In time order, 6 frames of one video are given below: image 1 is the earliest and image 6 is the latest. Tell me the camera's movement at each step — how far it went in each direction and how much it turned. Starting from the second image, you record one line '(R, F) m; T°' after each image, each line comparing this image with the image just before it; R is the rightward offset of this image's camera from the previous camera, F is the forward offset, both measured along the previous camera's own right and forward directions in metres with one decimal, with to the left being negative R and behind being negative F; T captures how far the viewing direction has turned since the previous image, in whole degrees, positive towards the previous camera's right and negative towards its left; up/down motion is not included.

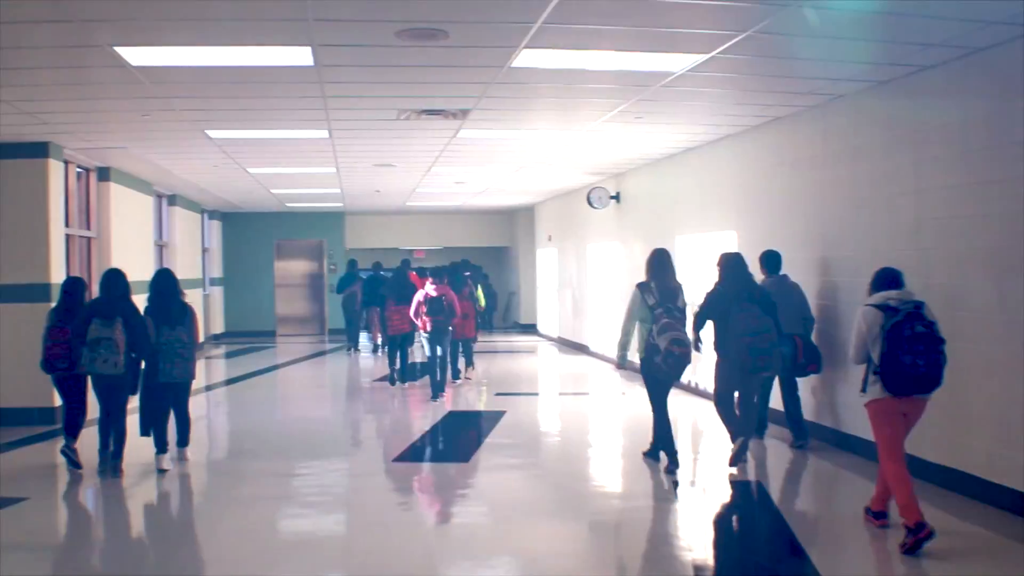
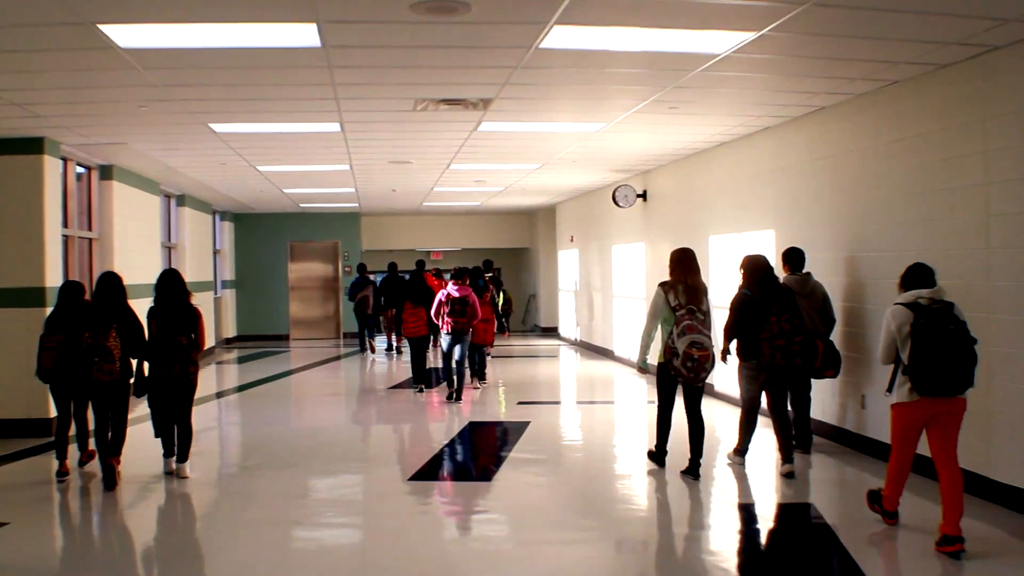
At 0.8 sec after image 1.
(-0.1, +0.4) m; -1°
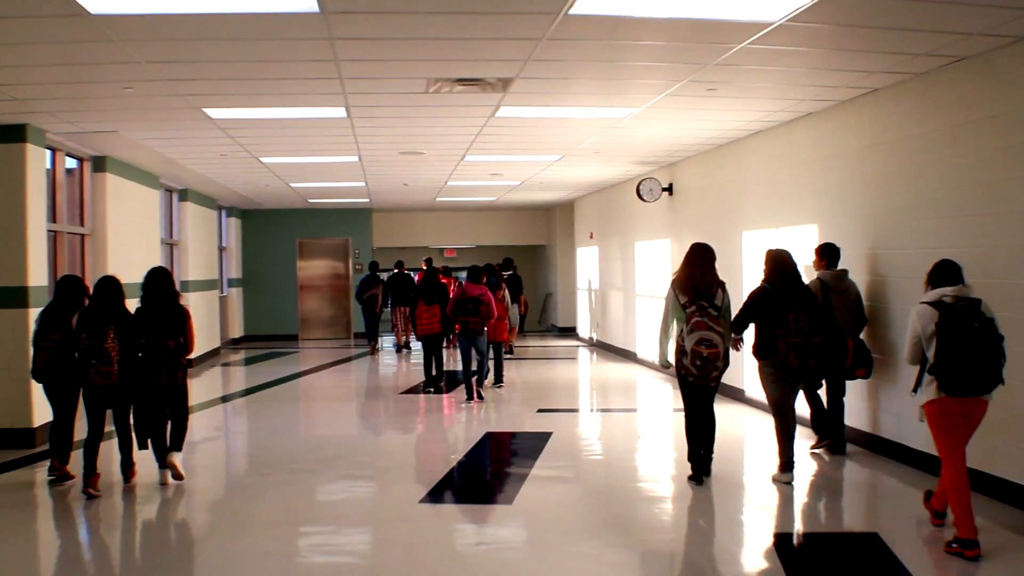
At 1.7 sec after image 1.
(-0.1, +0.5) m; -1°
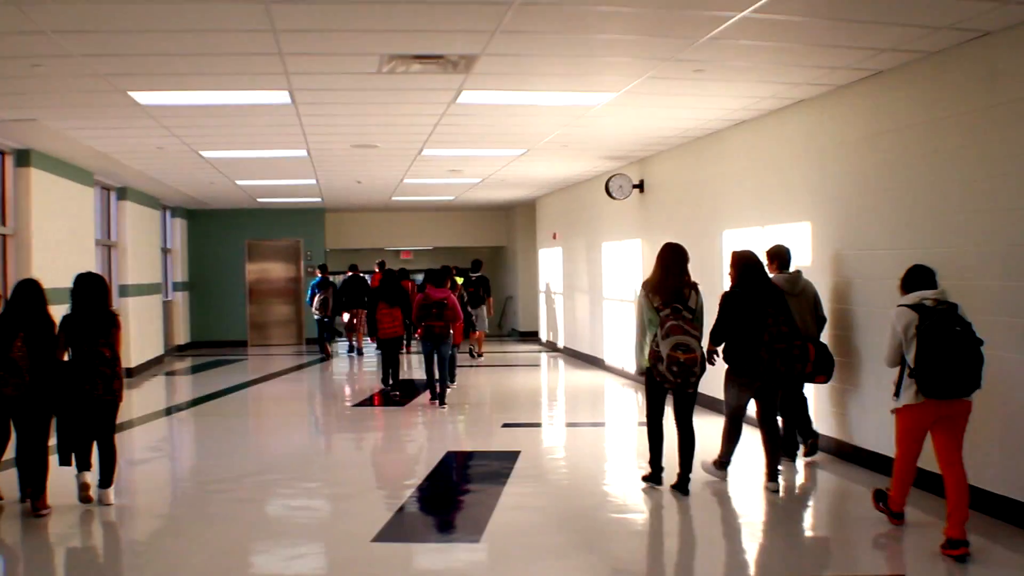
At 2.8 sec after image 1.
(0.0, +0.5) m; +3°
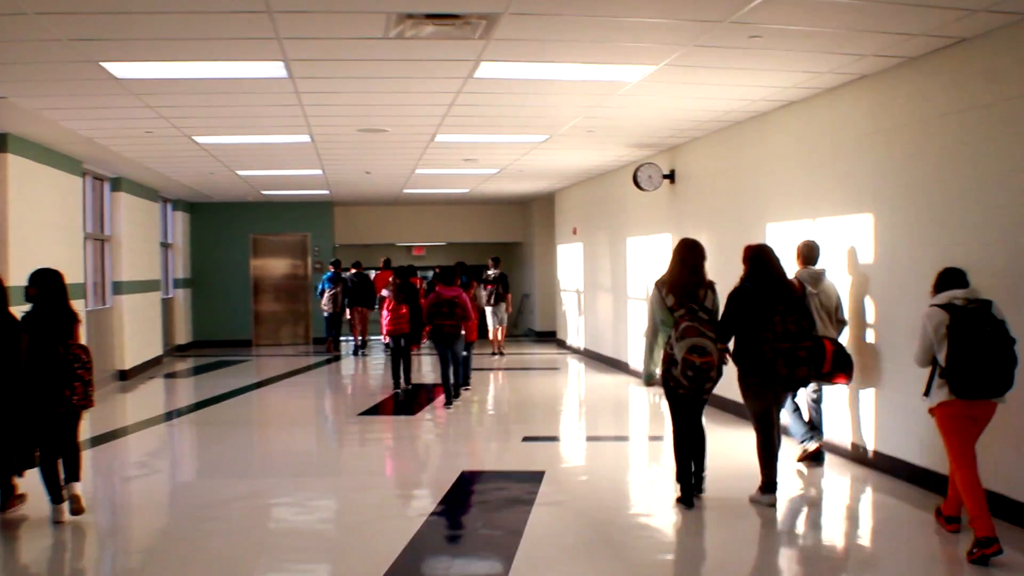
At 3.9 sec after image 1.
(-0.1, +0.6) m; -1°
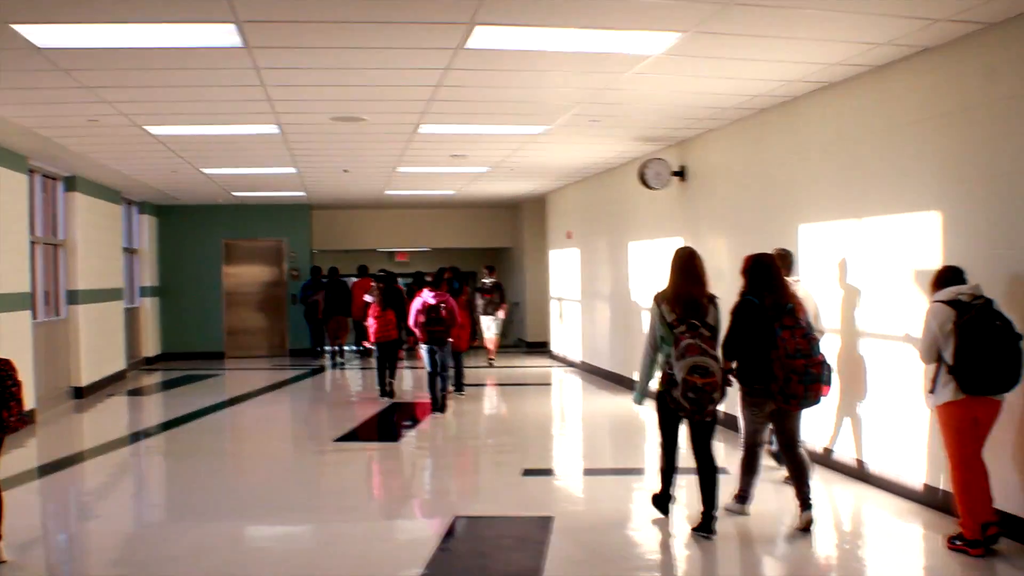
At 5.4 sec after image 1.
(-0.1, +0.7) m; +1°
